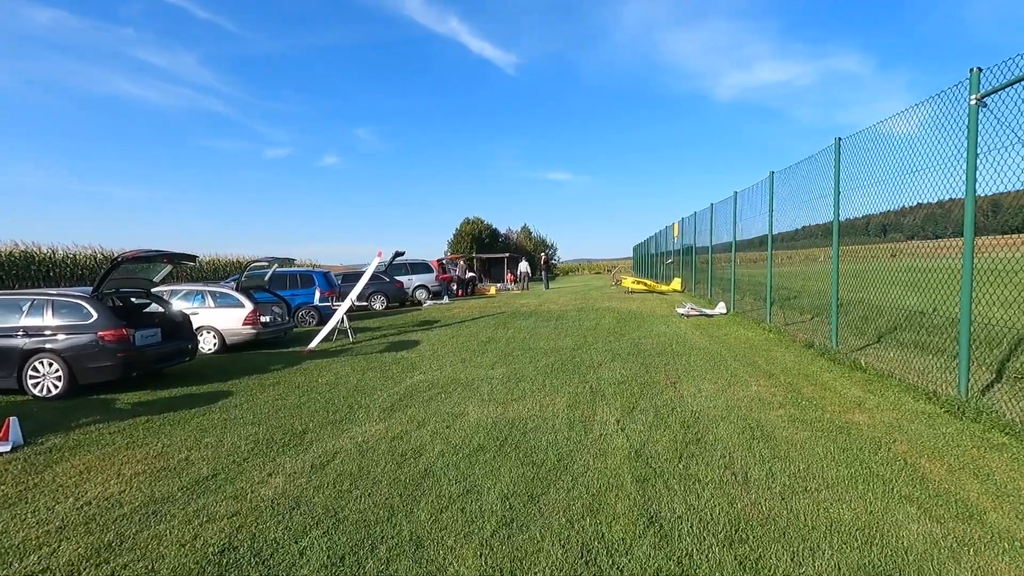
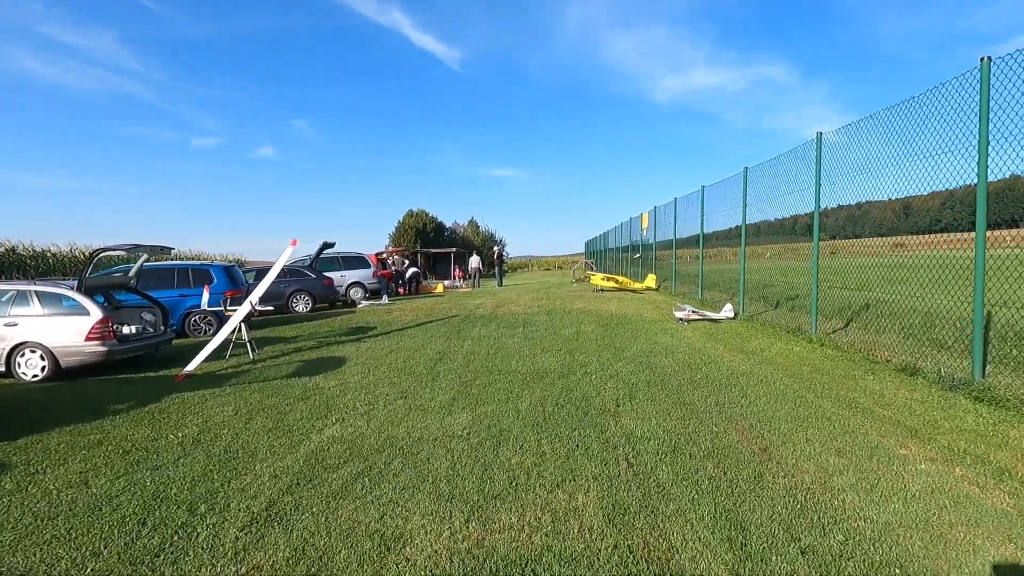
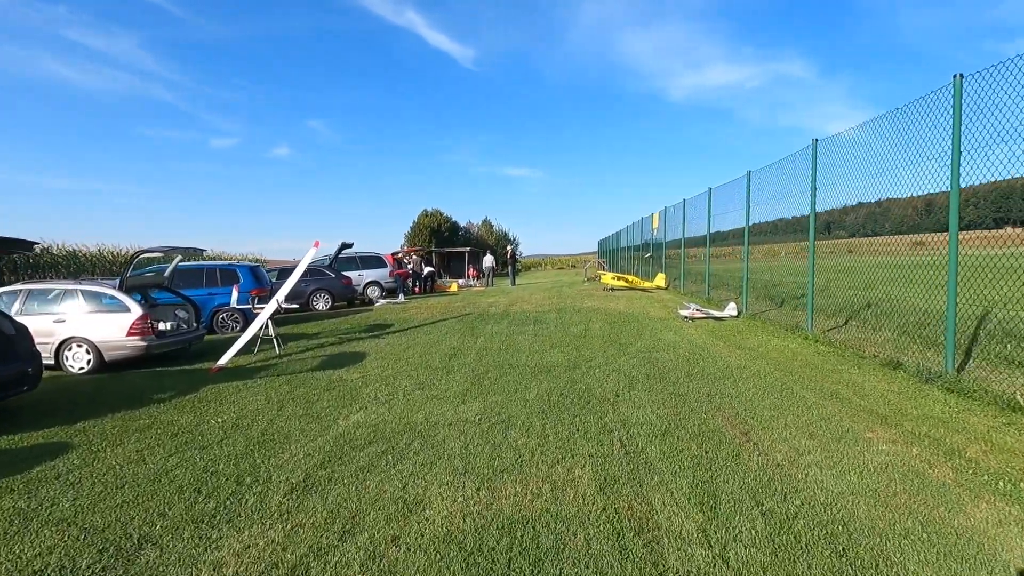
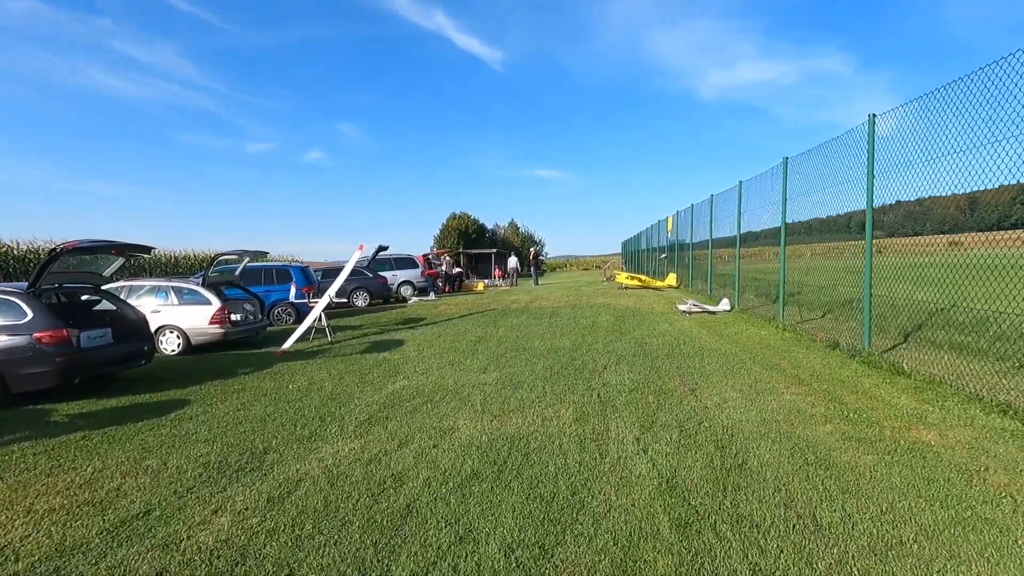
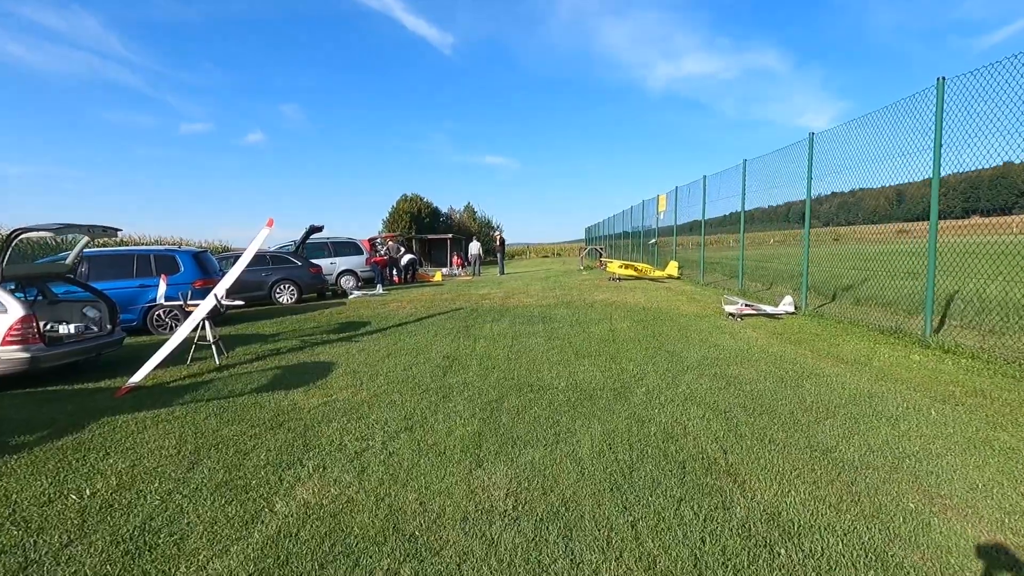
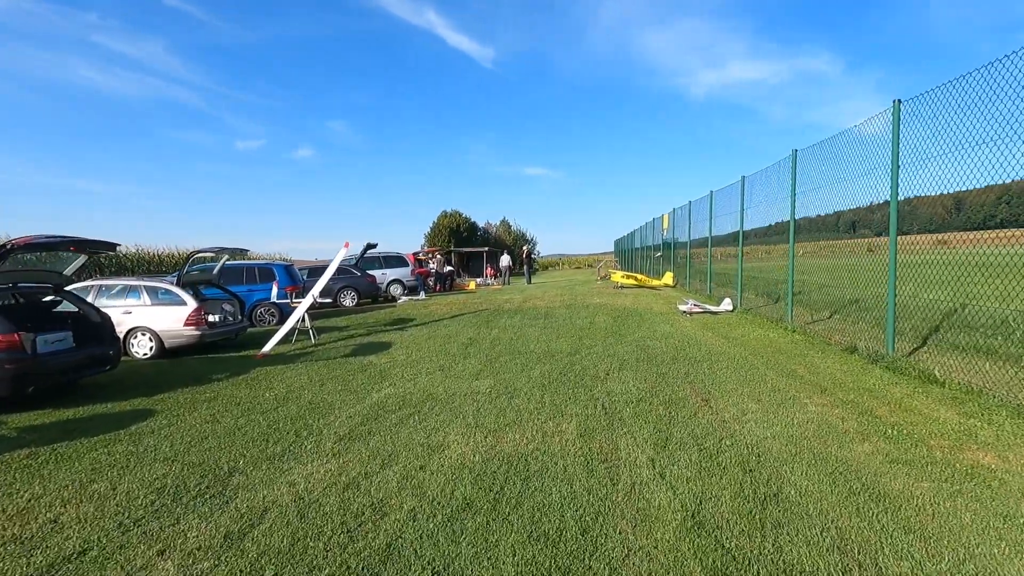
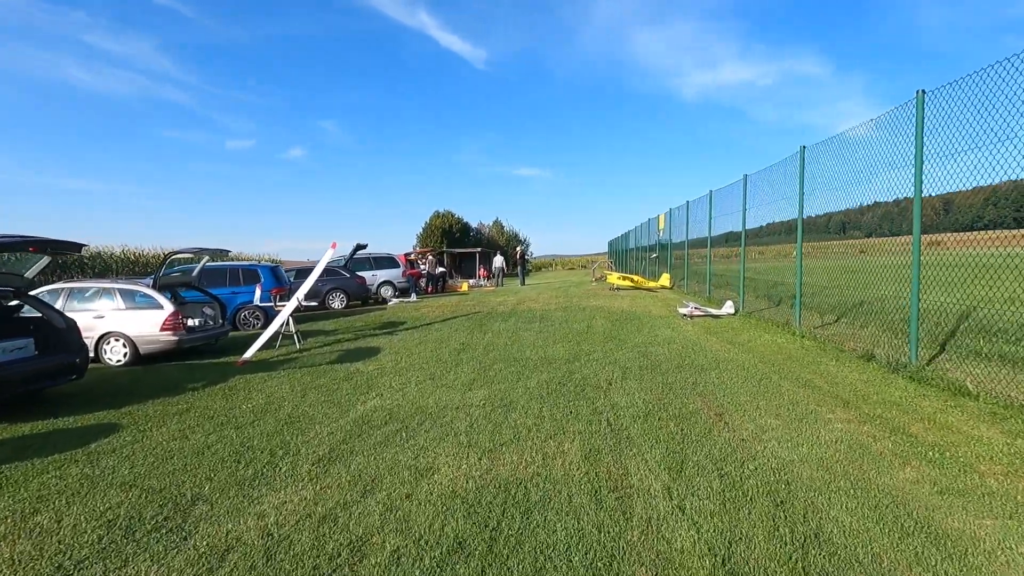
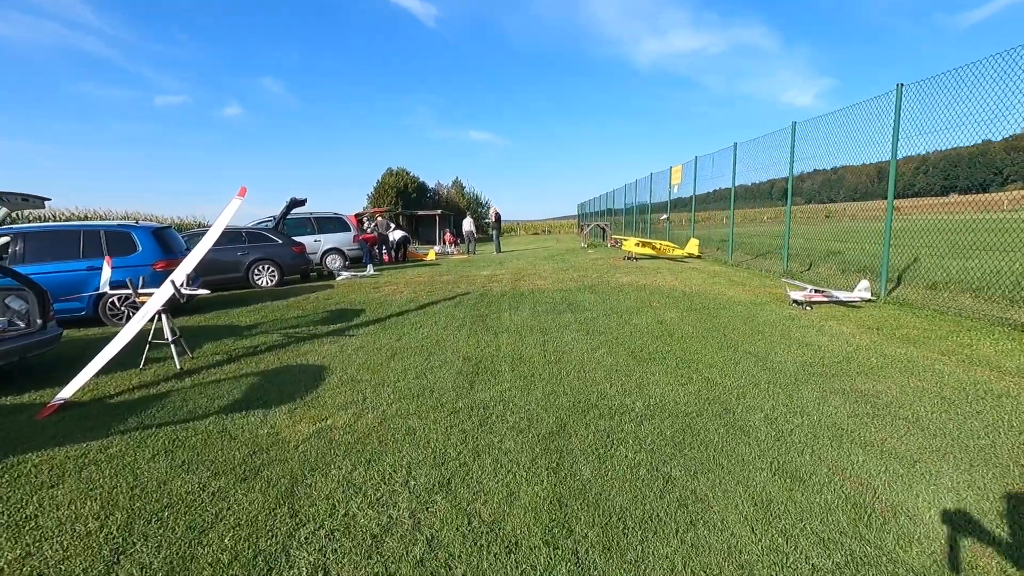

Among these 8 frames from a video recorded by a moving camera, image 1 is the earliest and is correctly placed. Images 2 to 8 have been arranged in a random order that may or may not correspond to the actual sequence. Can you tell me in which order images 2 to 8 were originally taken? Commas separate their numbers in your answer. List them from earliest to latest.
4, 6, 7, 3, 2, 5, 8
